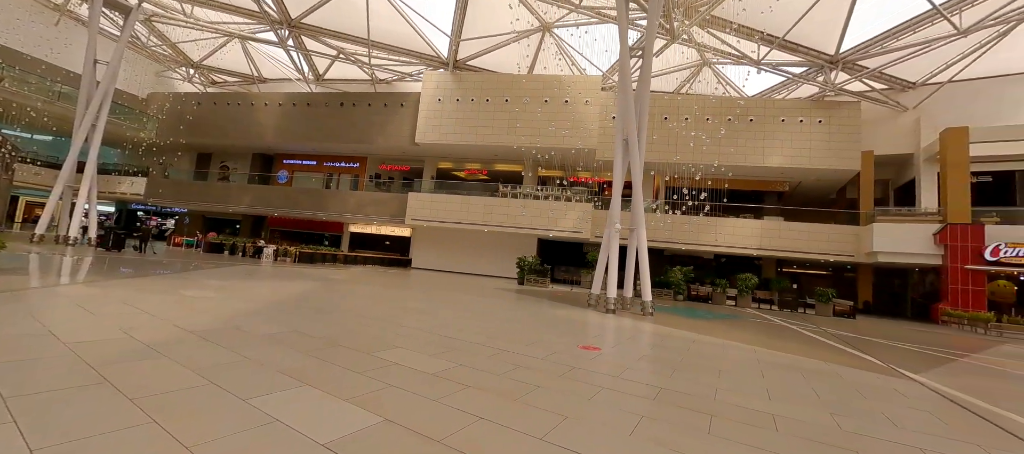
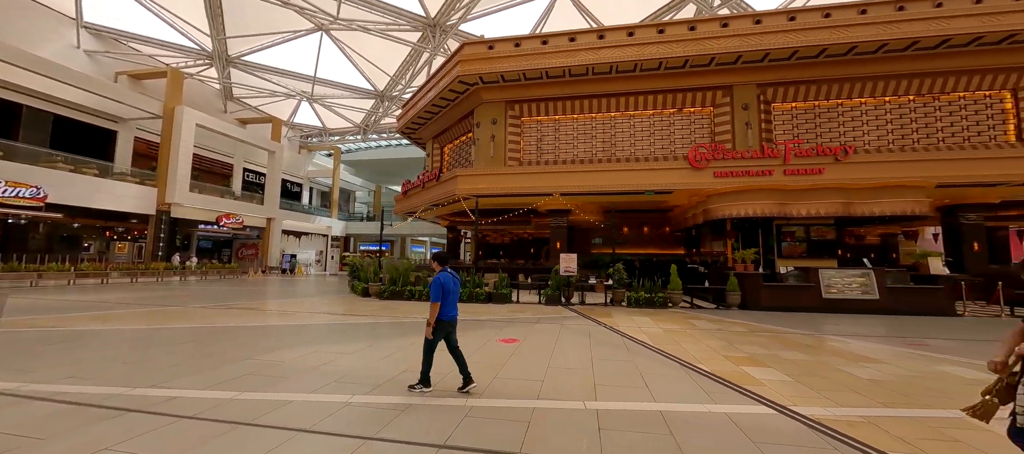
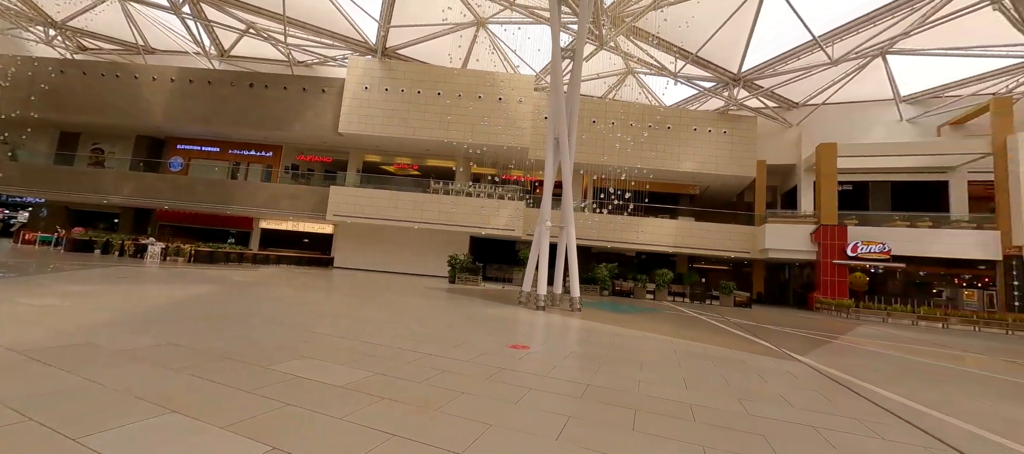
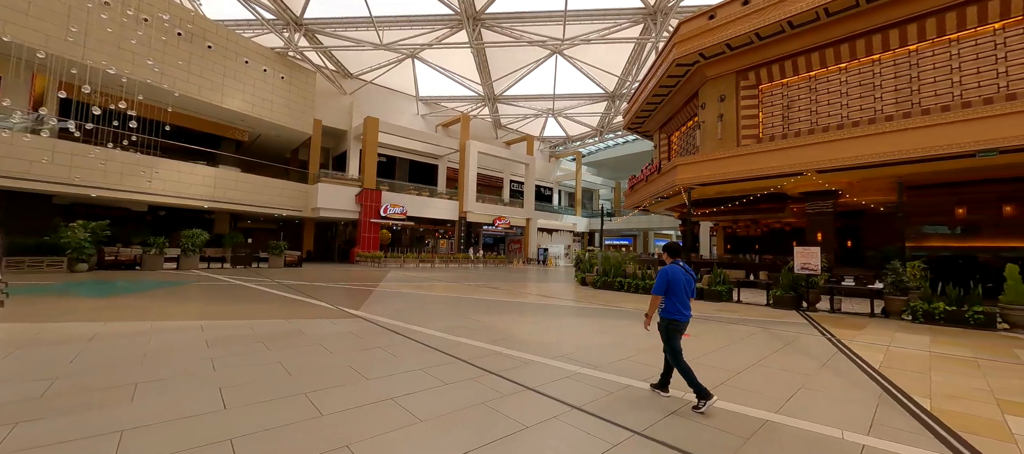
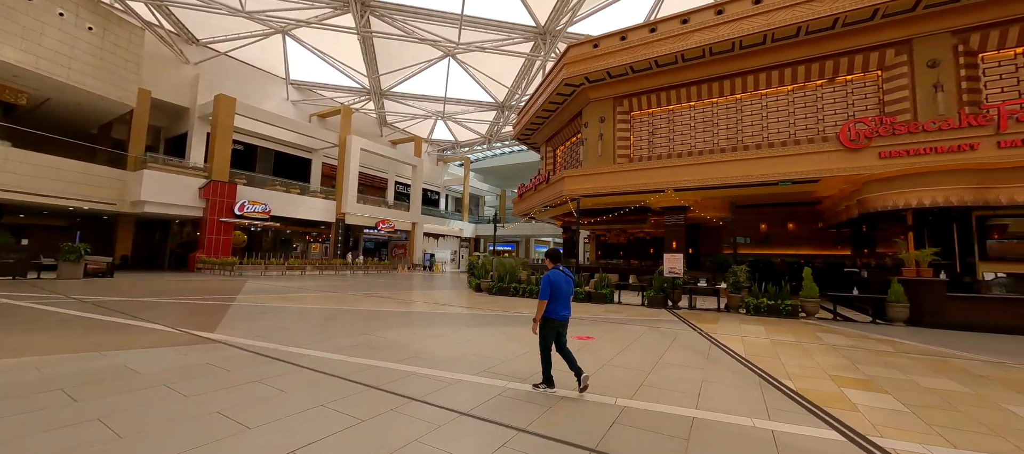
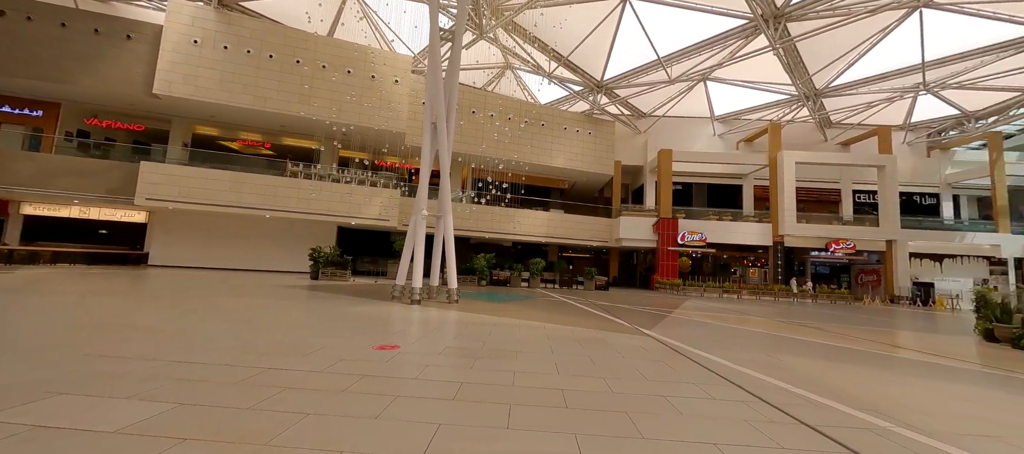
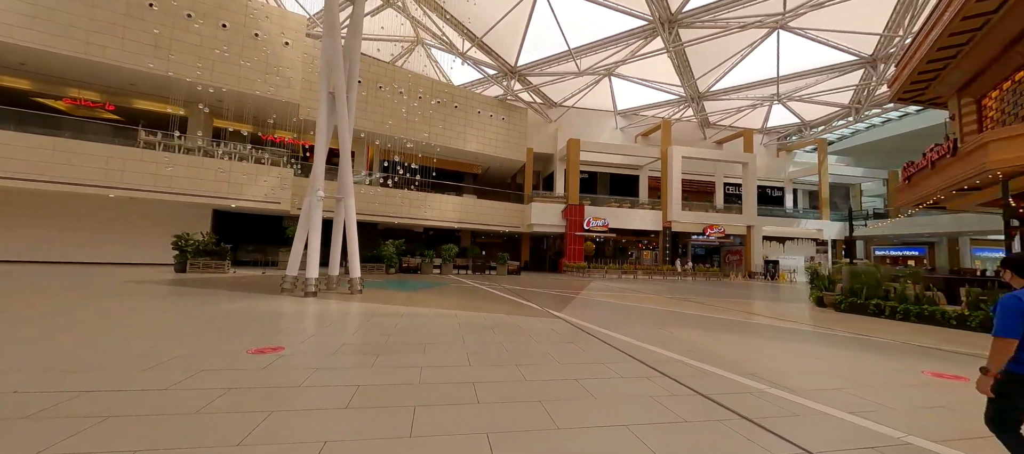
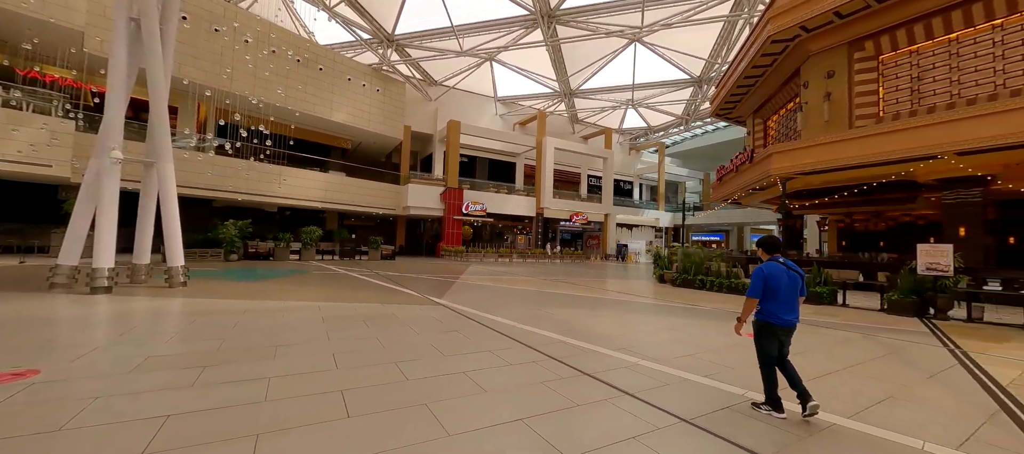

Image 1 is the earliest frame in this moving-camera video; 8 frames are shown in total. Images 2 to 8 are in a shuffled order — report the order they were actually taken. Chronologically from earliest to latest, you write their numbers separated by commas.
3, 6, 7, 8, 4, 5, 2
